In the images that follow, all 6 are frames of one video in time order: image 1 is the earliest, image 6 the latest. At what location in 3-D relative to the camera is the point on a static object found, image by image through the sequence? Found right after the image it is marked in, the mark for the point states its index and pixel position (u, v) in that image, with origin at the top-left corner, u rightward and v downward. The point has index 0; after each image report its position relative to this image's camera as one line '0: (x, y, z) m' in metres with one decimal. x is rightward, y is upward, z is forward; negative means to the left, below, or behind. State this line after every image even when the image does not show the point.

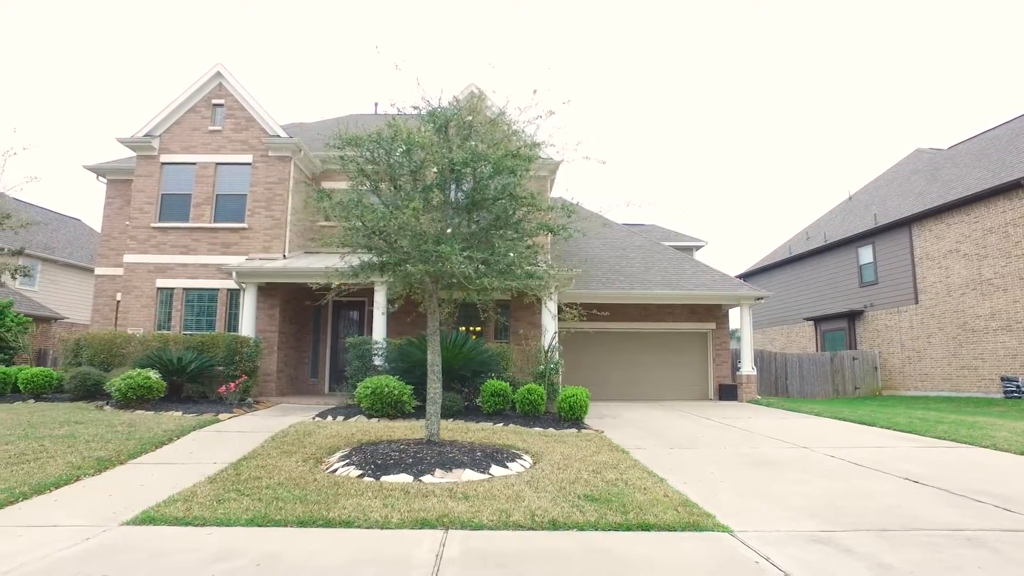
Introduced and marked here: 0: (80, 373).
0: (-8.2, -1.6, +13.3) m
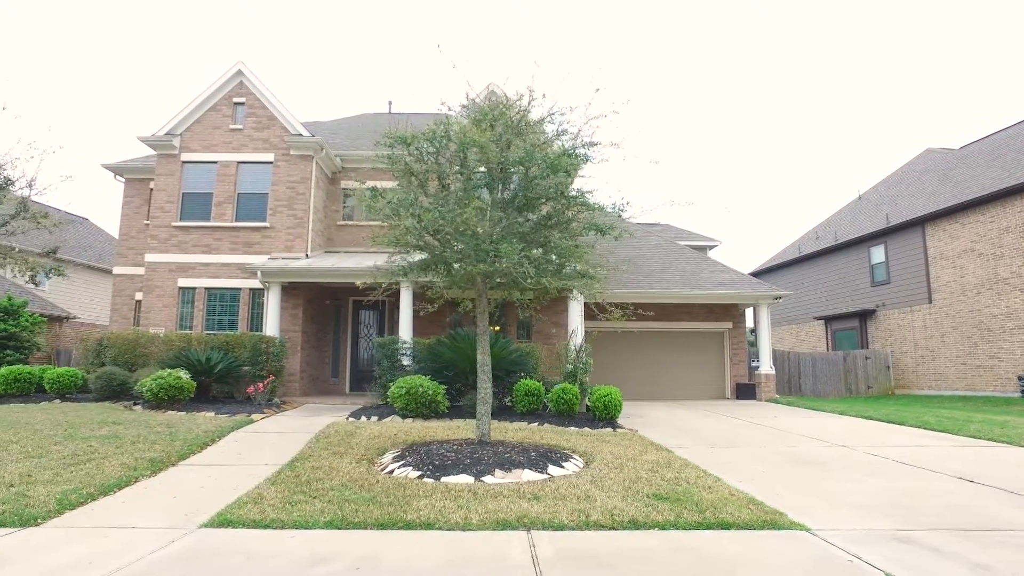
0: (-7.7, -1.6, +13.2) m
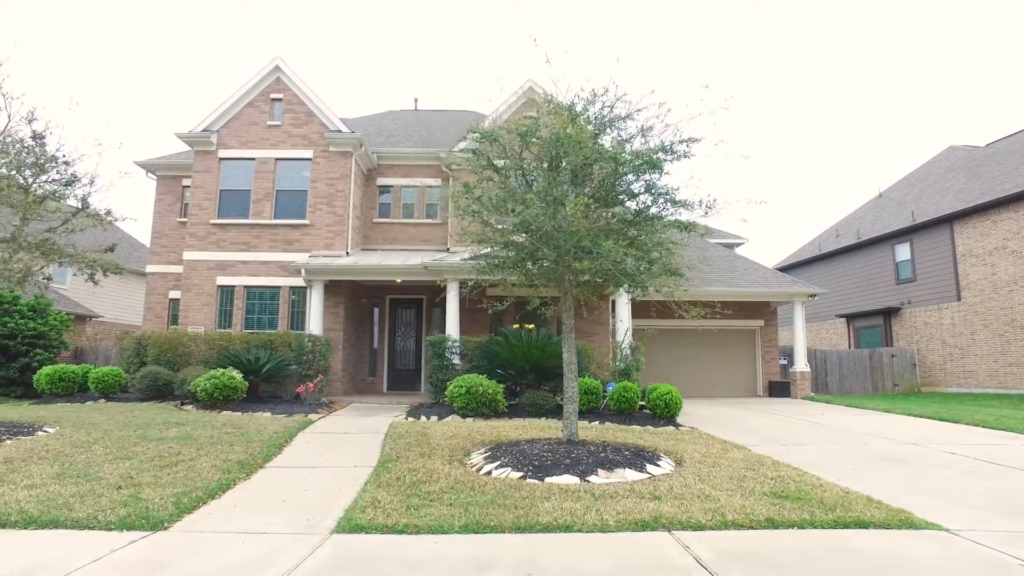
0: (-6.7, -1.6, +13.0) m
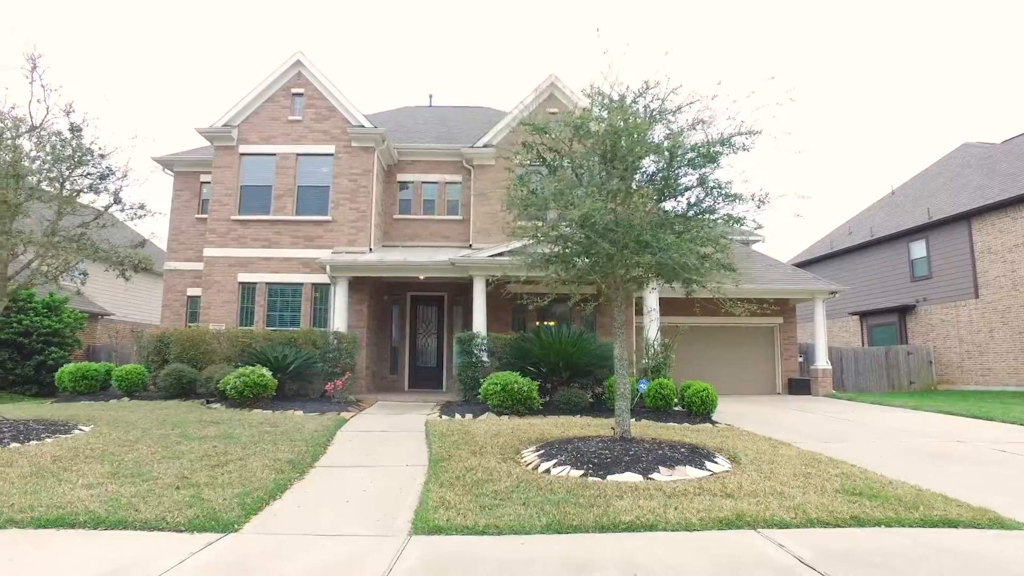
0: (-6.2, -1.5, +12.9) m
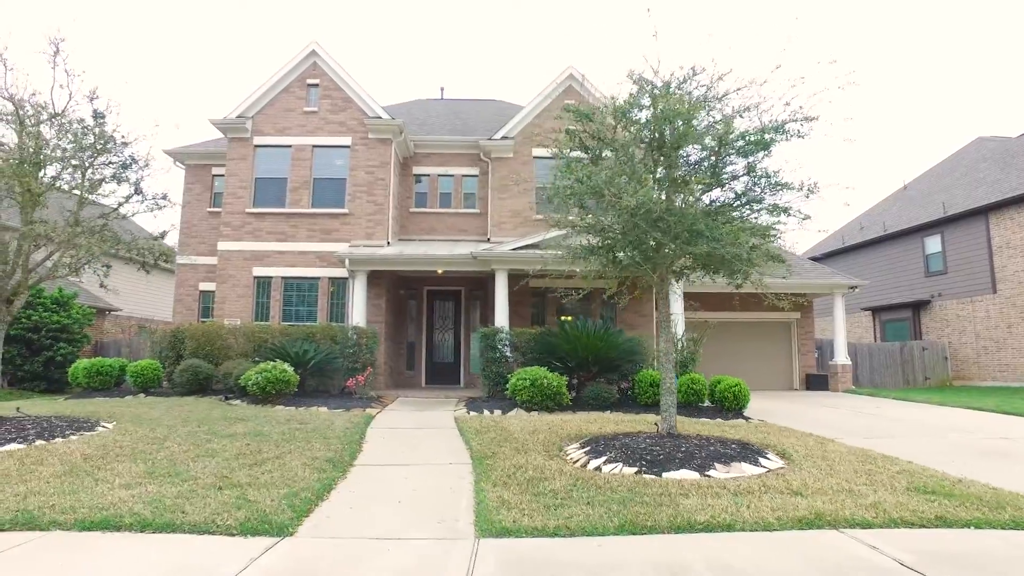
0: (-5.8, -1.4, +12.6) m
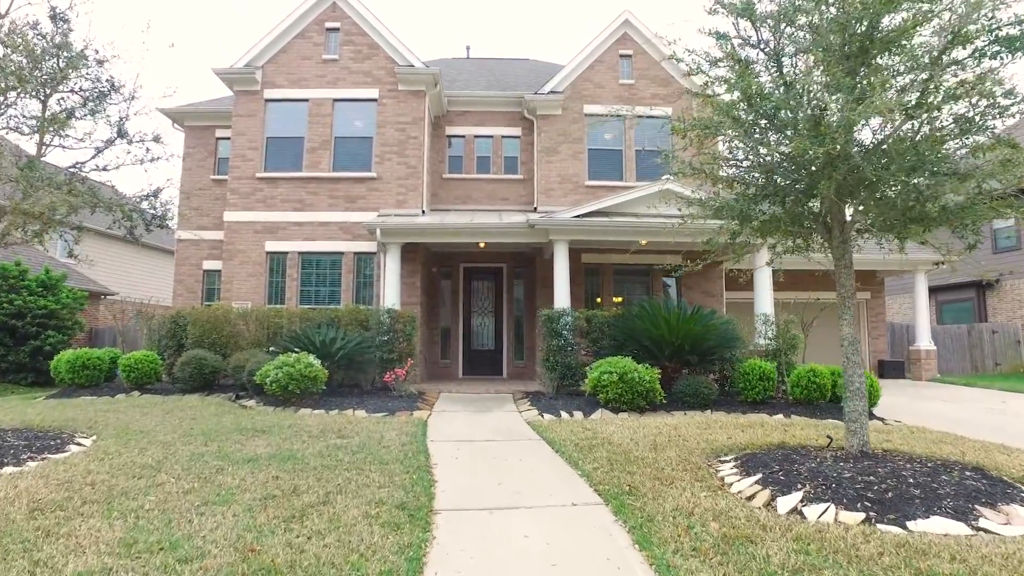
0: (-4.8, -1.1, +10.5) m
